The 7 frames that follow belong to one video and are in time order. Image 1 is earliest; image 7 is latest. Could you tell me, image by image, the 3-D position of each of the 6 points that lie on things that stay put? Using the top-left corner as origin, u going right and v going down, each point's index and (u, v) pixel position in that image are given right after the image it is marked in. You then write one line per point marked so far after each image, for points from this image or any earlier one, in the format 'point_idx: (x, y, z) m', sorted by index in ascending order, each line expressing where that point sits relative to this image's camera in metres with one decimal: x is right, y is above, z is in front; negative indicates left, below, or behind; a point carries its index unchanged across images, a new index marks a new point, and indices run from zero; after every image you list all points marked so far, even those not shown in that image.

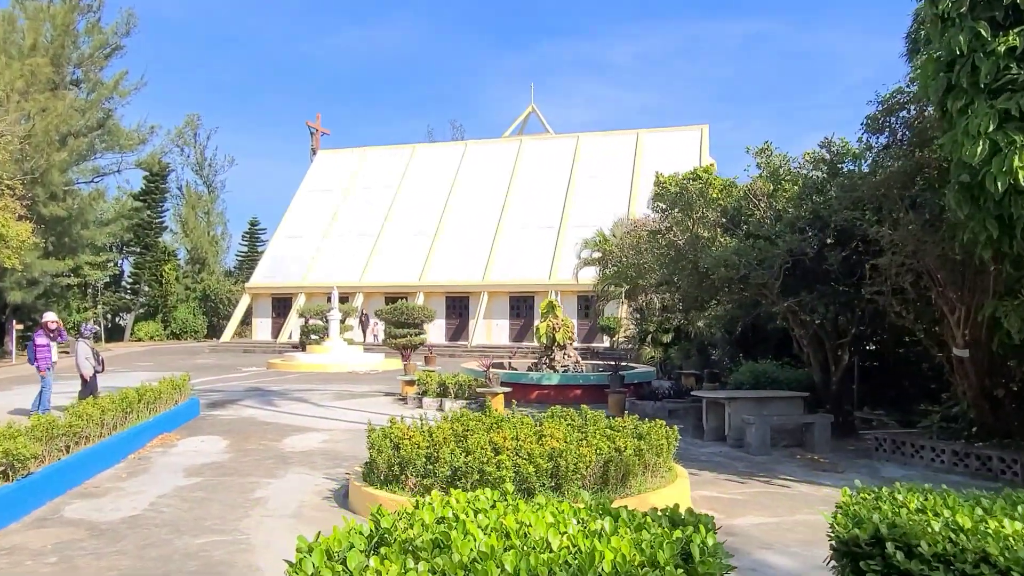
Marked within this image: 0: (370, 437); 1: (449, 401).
0: (-1.2, -1.3, +7.1) m
1: (-1.1, -1.9, +13.7) m
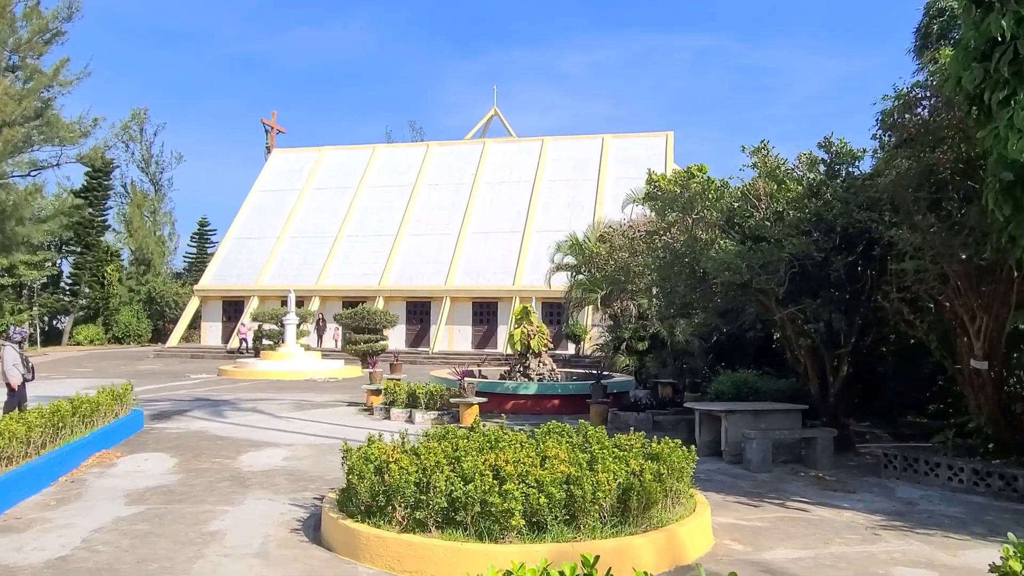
0: (-1.3, -1.3, +6.1) m
1: (-1.5, -2.0, +12.7) m
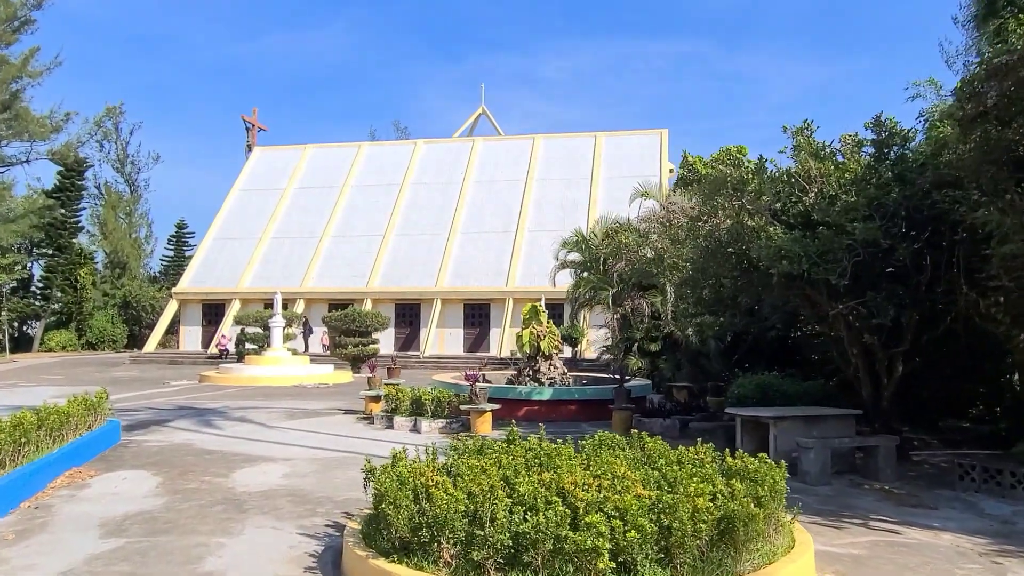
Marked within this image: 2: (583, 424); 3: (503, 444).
0: (-0.9, -1.2, +5.0) m
1: (-1.3, -1.9, +11.6) m
2: (+1.1, -2.1, +12.4) m
3: (-0.1, -1.3, +6.4) m
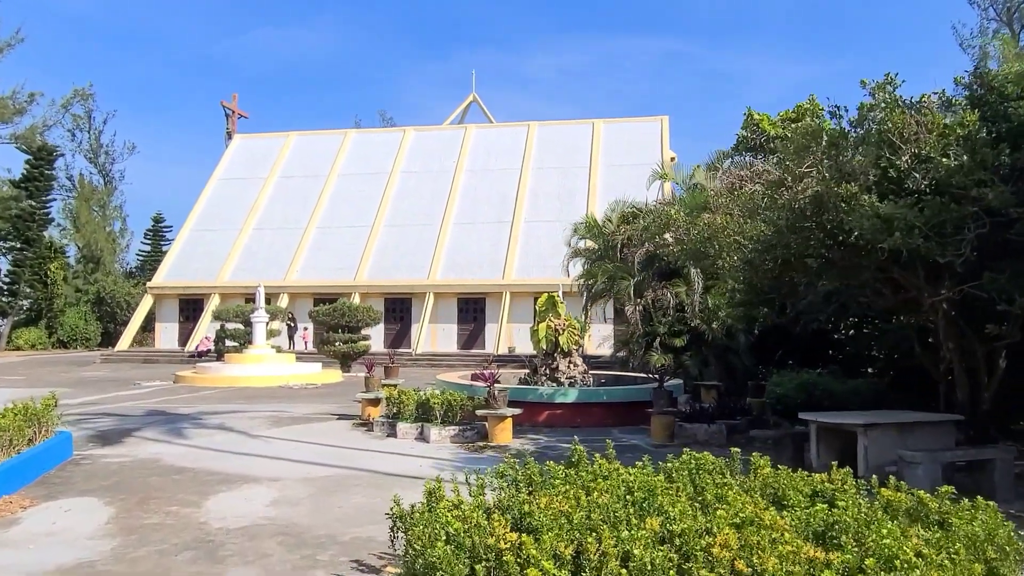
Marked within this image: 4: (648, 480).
0: (-0.4, -1.1, +3.4) m
1: (-1.0, -1.8, +10.0) m
2: (+1.4, -1.9, +10.8) m
3: (+0.3, -1.1, +4.8) m
4: (+0.8, -1.1, +4.4) m
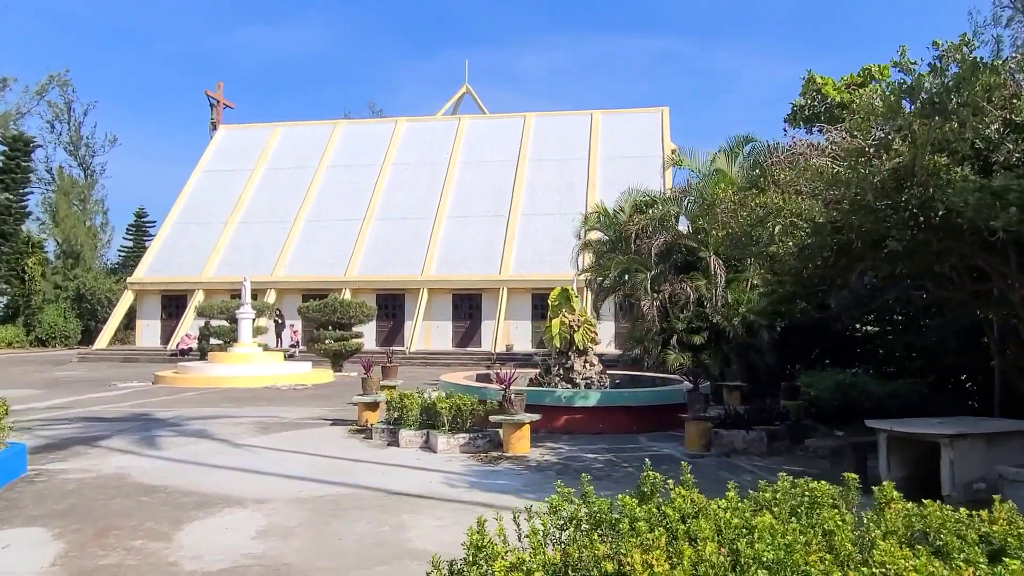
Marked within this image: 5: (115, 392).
0: (-0.1, -1.0, +2.3) m
1: (-0.8, -1.6, +8.9) m
2: (+1.6, -1.8, +9.7) m
3: (+0.6, -1.0, +3.7) m
4: (+1.0, -1.0, +3.4) m
5: (-7.6, -2.0, +15.2) m
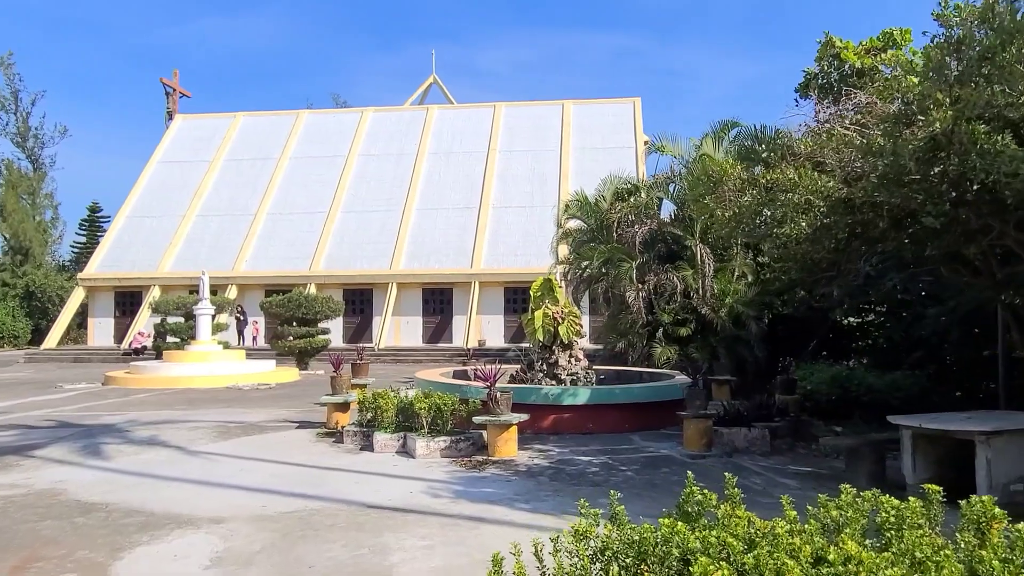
0: (0.0, -0.9, +1.5) m
1: (-0.9, -1.5, +8.1) m
2: (+1.4, -1.7, +9.0) m
3: (+0.7, -0.9, +2.9) m
4: (+1.1, -0.9, +2.7) m
5: (-8.0, -1.9, +14.2) m
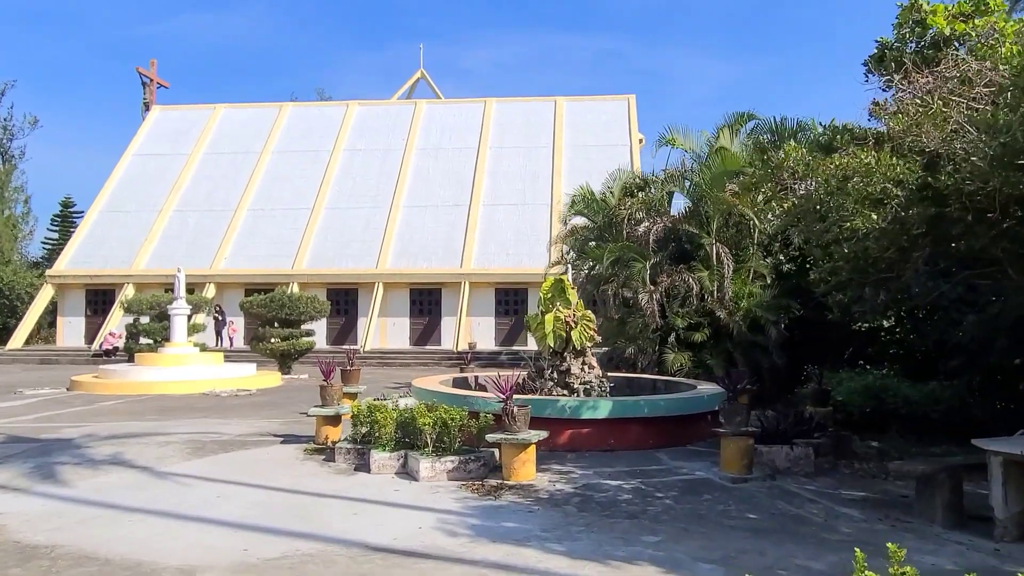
0: (+0.3, -0.9, +0.6) m
1: (-0.7, -1.5, +7.1) m
2: (+1.5, -1.7, +8.1) m
3: (+1.0, -0.9, +2.0) m
4: (+1.4, -0.9, +1.7) m
5: (-8.0, -1.9, +13.0) m
